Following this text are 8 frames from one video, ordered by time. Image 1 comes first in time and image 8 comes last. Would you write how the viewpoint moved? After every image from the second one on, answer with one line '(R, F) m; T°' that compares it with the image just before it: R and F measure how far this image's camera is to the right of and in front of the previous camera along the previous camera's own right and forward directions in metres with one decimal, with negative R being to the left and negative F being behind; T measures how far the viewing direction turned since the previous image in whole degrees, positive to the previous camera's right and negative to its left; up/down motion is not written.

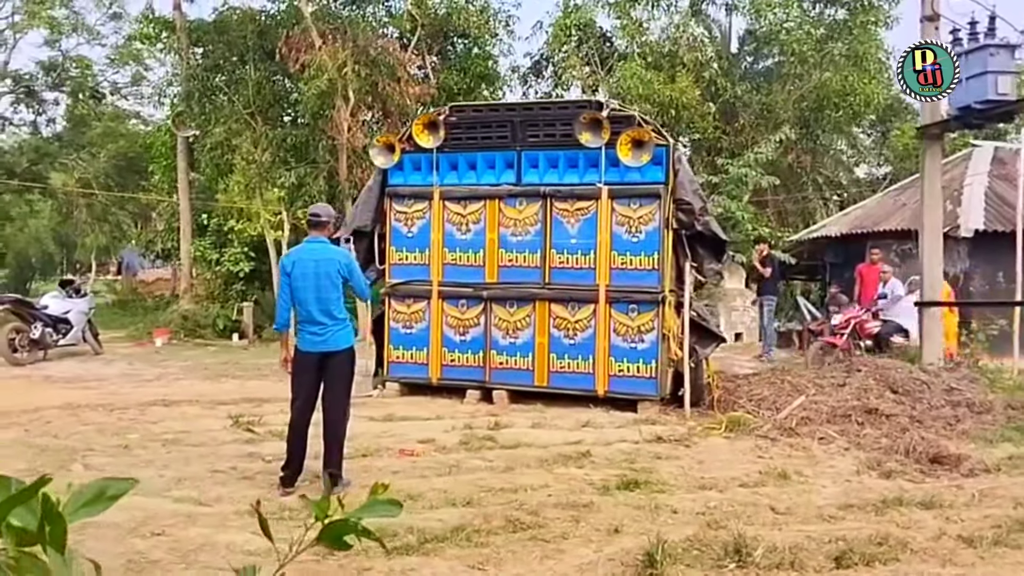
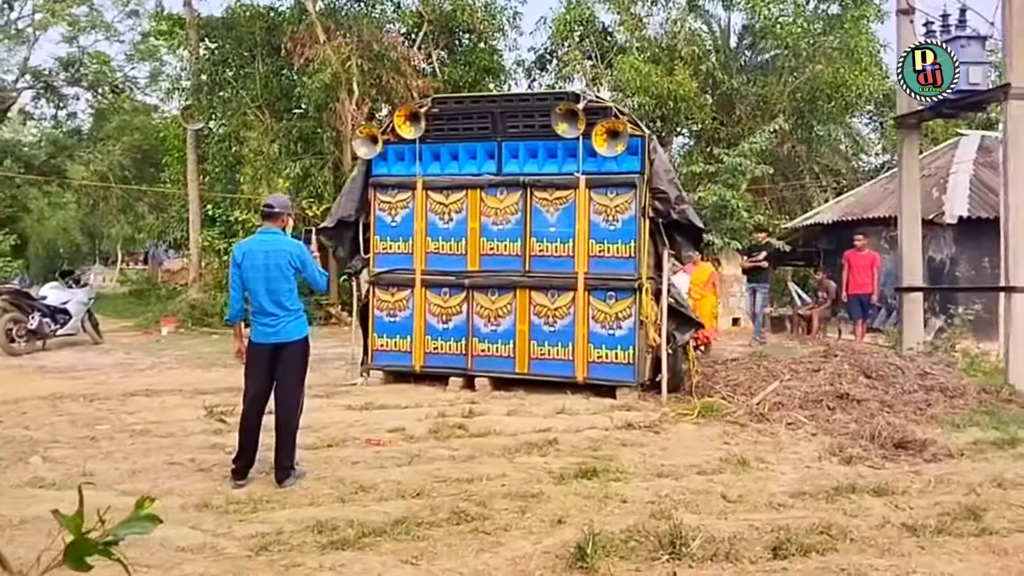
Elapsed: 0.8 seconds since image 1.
(+0.4, 0.0) m; -1°
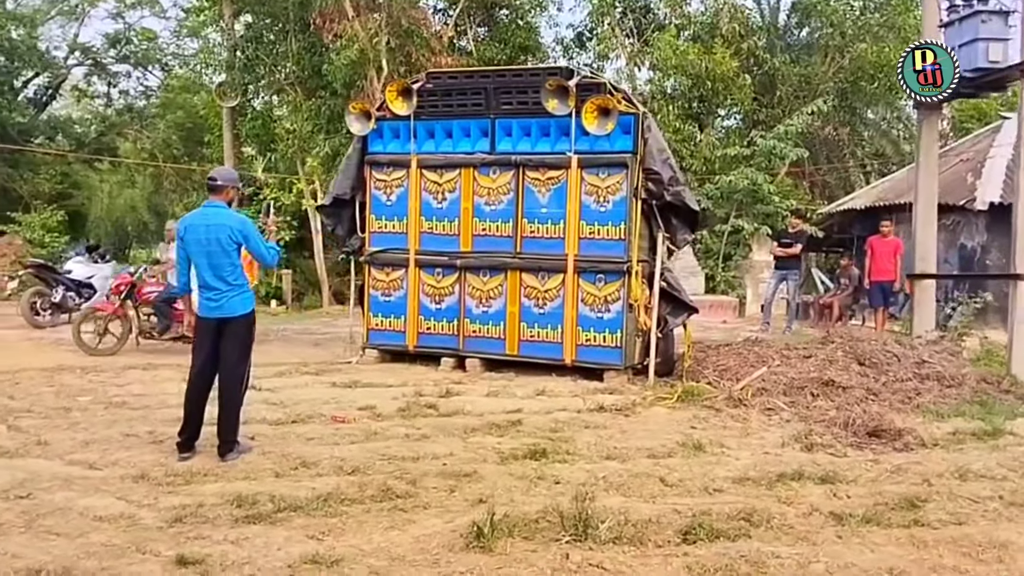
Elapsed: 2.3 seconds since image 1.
(+0.8, 0.0) m; -4°
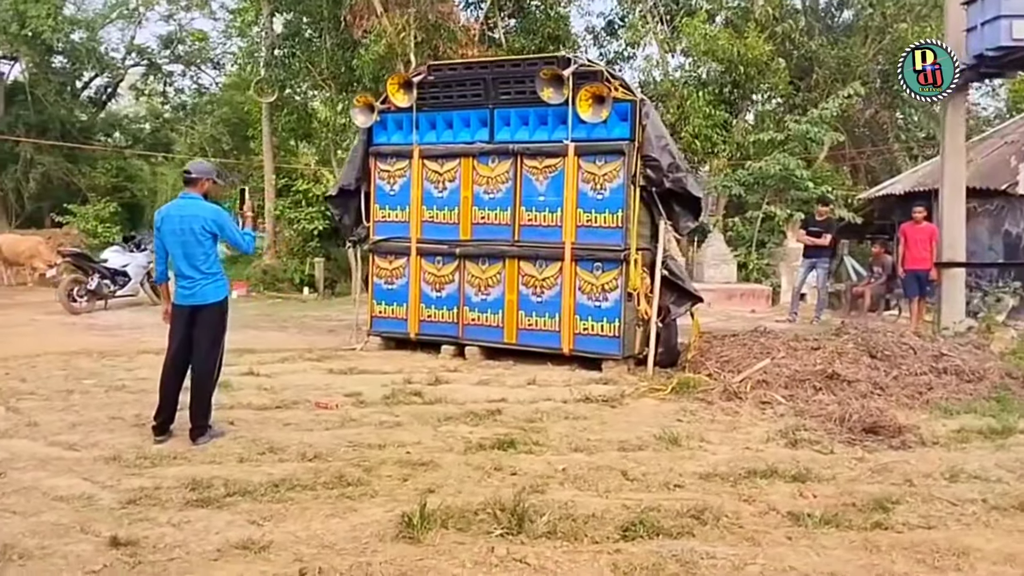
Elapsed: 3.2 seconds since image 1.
(+0.6, +0.1) m; -4°
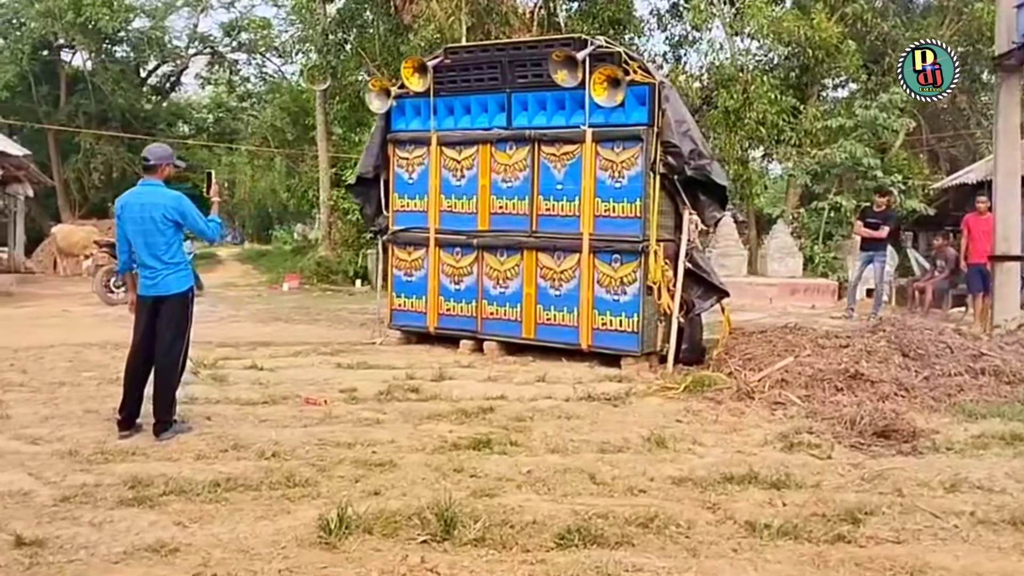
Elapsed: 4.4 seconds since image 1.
(+0.7, +0.3) m; -6°
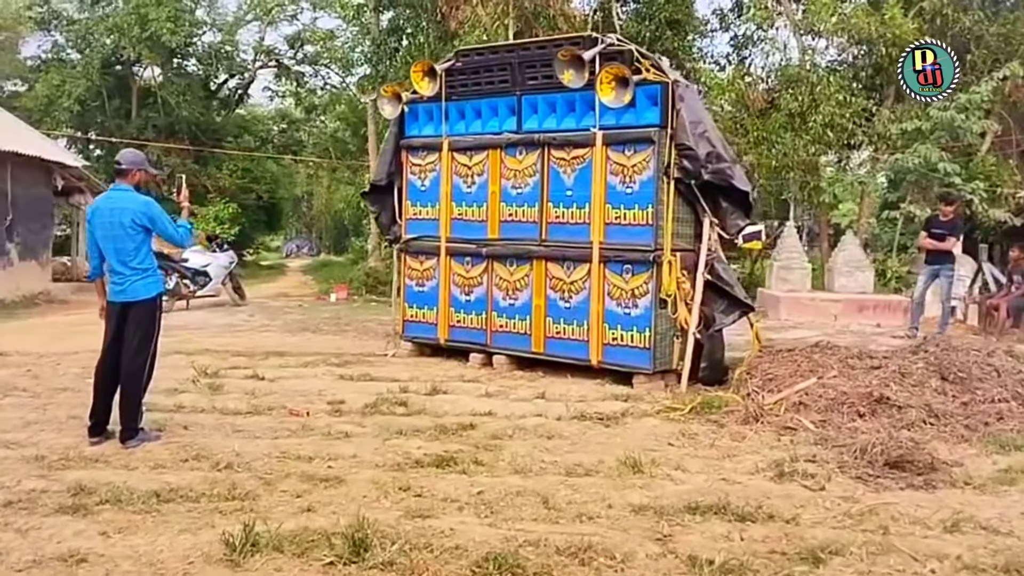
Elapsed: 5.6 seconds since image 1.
(+0.7, +0.3) m; -5°
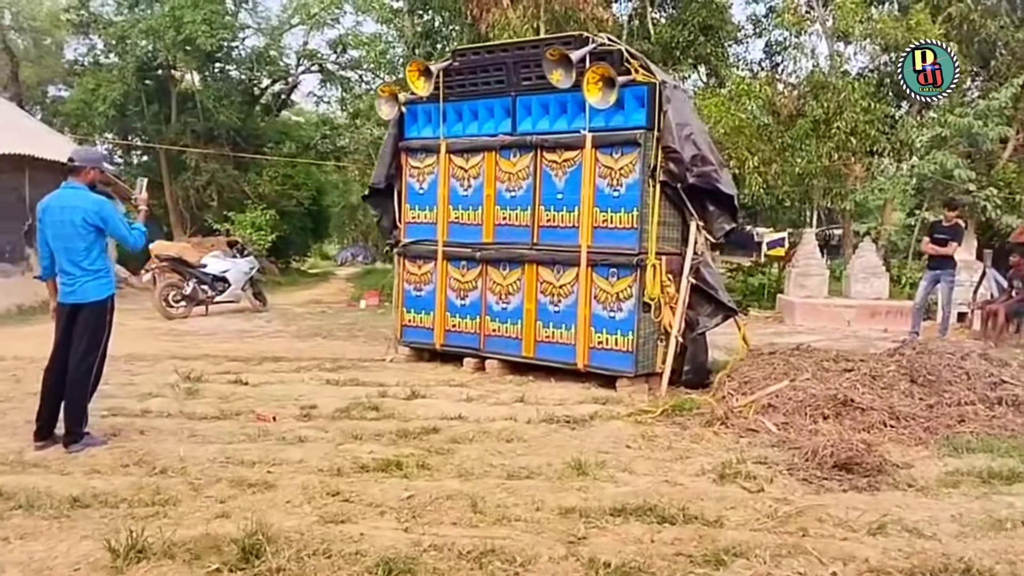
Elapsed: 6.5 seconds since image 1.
(+0.7, +0.2) m; -4°
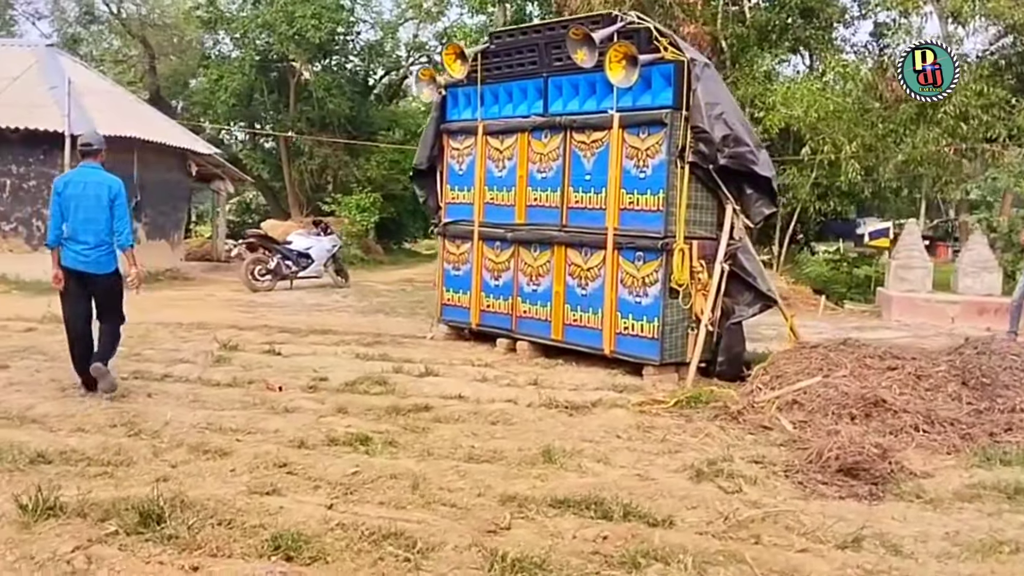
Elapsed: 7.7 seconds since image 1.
(+0.9, +0.4) m; -8°
